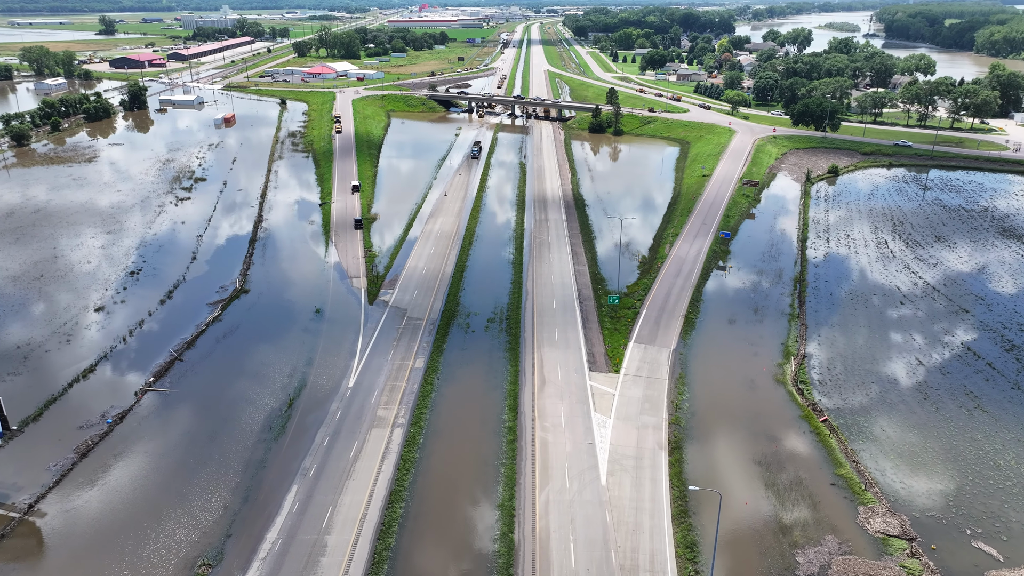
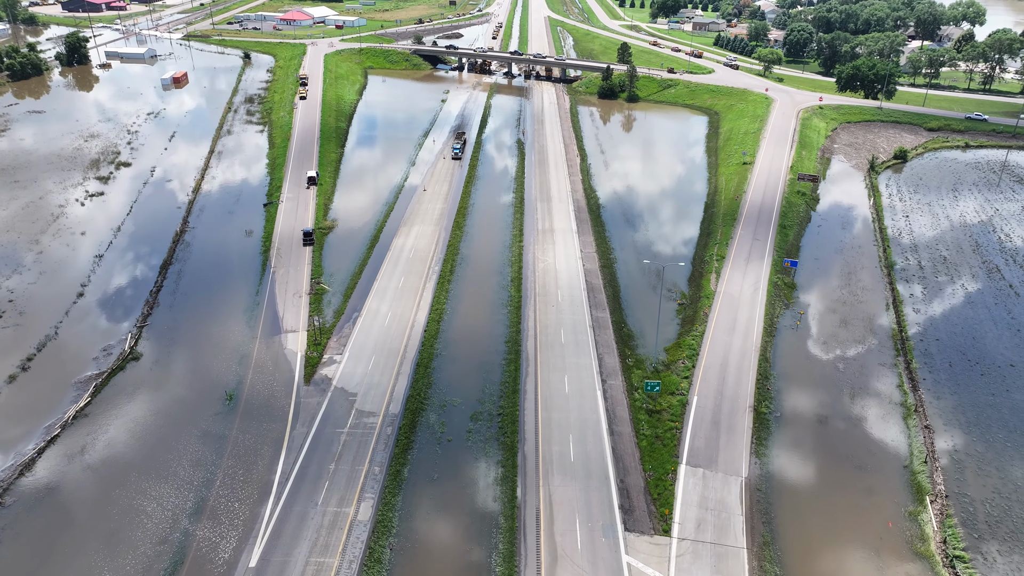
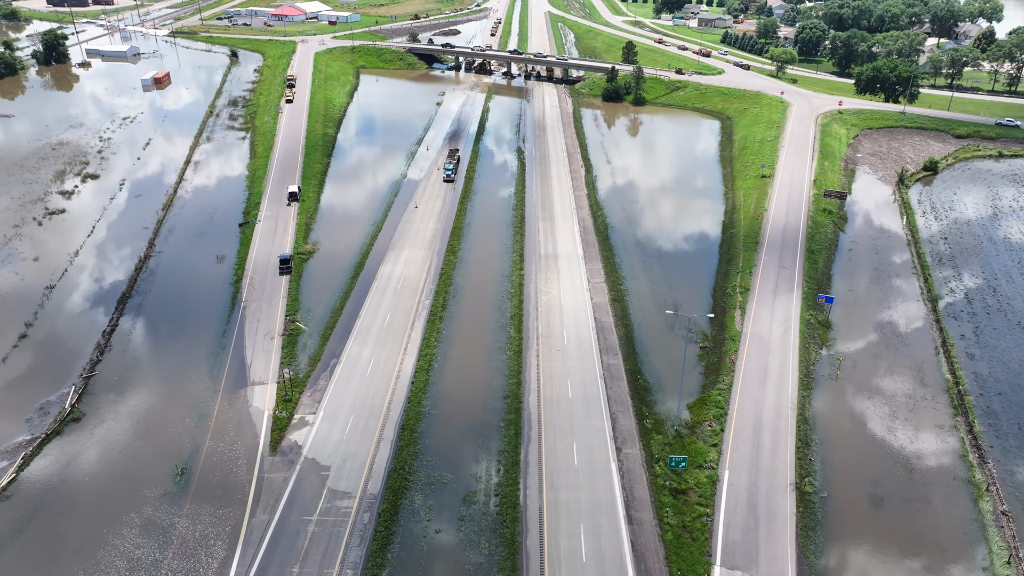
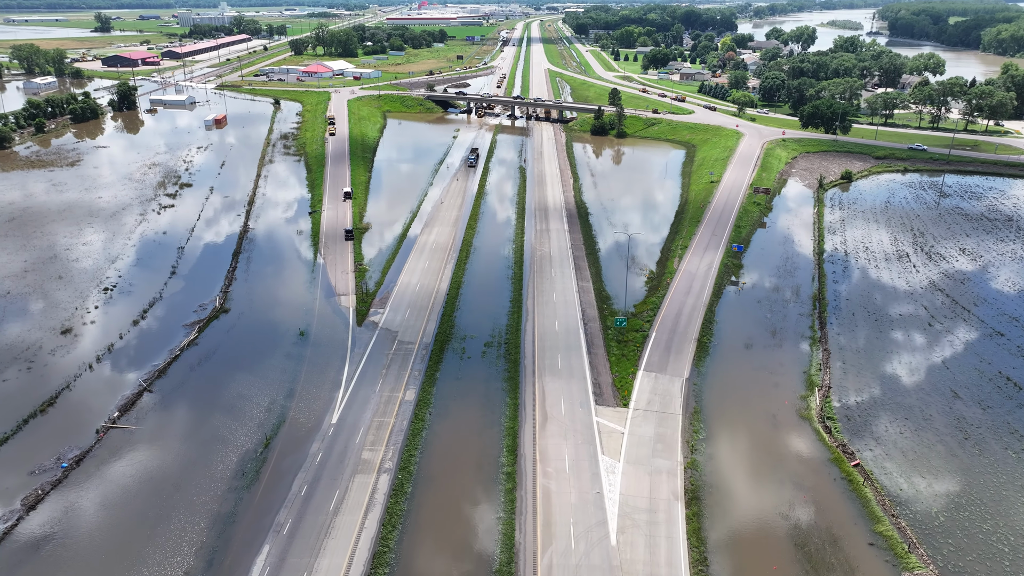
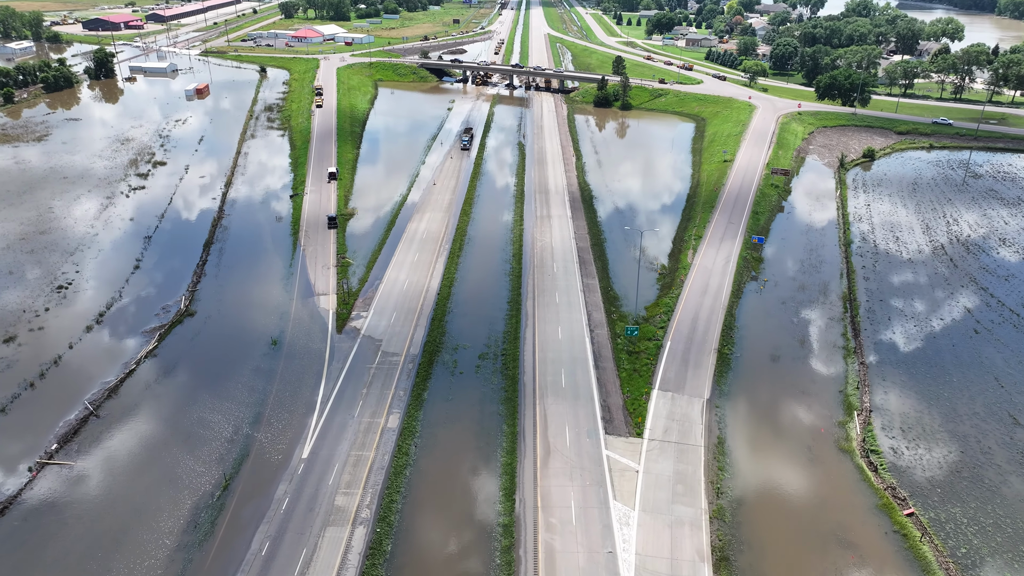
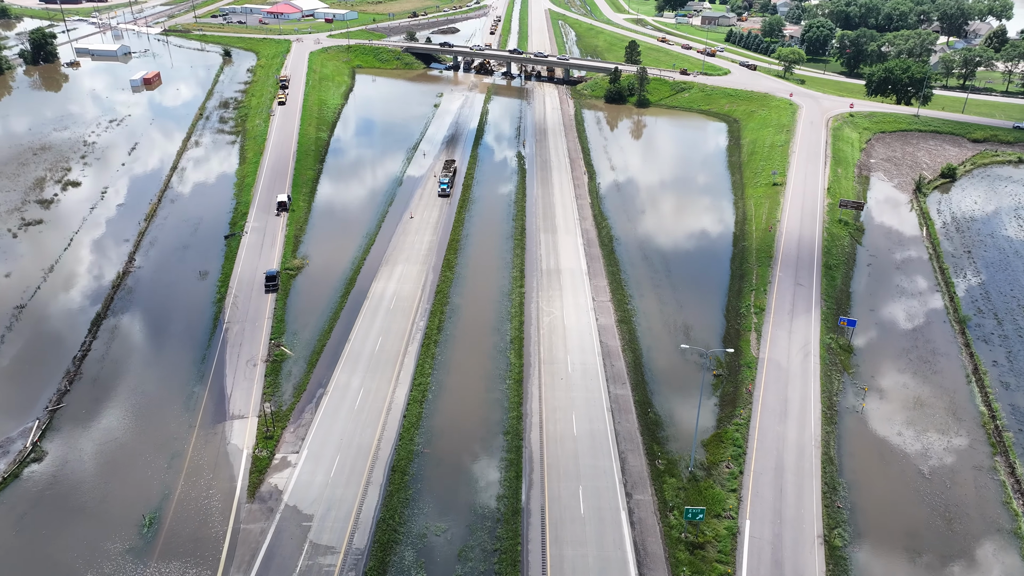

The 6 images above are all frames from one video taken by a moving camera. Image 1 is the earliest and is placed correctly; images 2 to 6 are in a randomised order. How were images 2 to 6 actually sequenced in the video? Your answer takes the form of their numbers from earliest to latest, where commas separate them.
4, 5, 2, 3, 6
